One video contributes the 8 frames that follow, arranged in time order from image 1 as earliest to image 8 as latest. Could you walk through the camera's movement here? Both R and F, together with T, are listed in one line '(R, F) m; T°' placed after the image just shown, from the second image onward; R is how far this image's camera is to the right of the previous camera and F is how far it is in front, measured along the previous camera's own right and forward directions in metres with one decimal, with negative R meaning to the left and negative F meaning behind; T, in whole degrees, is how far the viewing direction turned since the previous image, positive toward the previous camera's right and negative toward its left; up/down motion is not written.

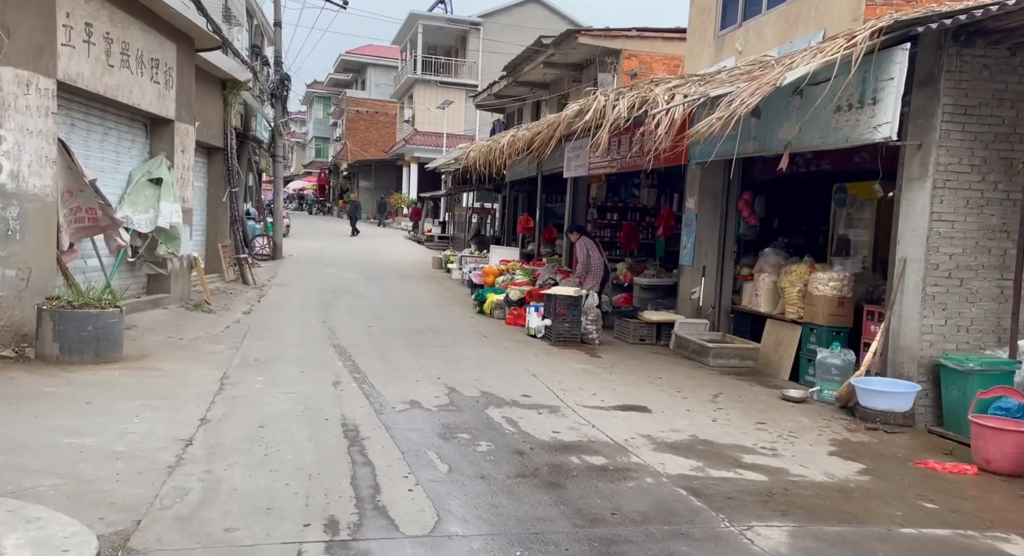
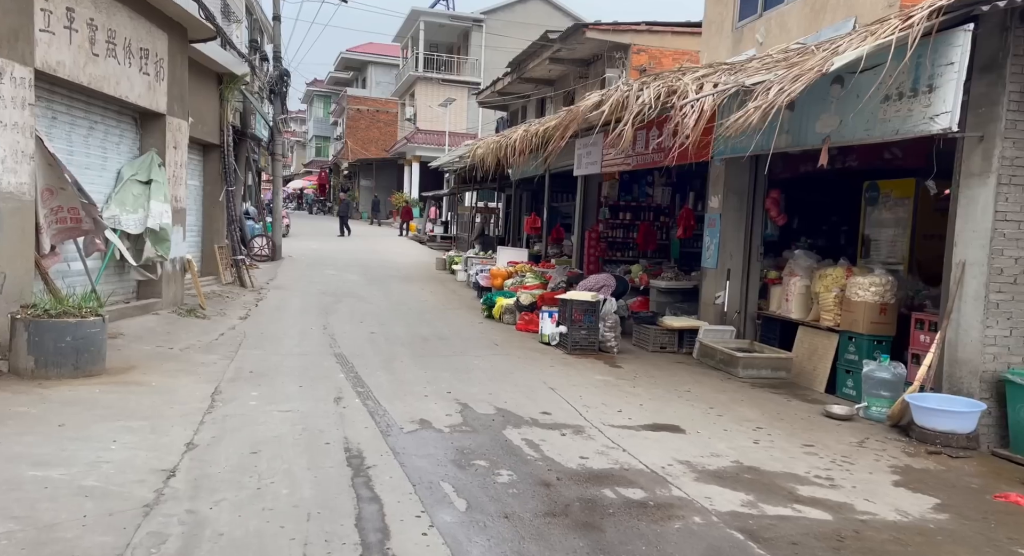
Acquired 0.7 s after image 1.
(-0.2, +0.7) m; 0°
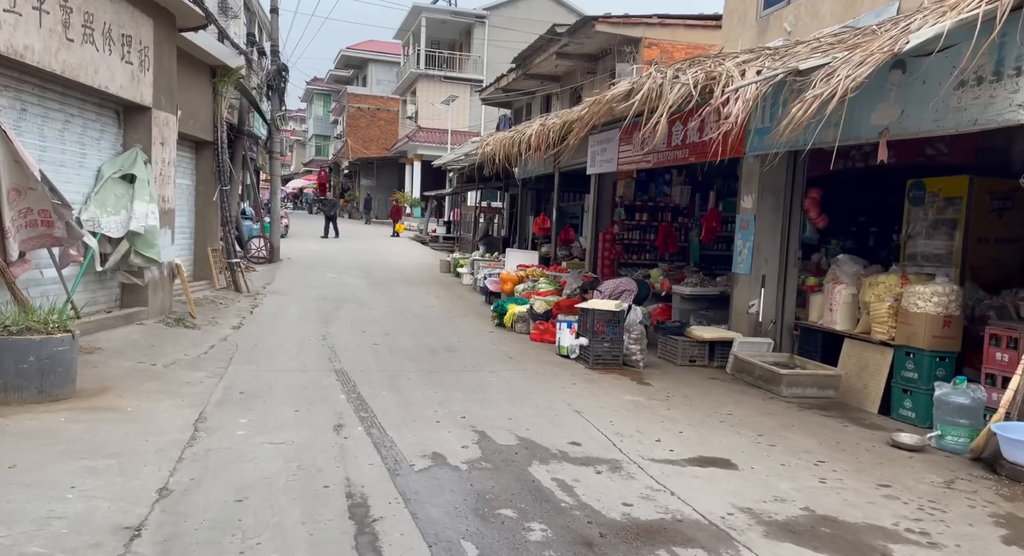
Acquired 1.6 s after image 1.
(-0.2, +0.9) m; 0°
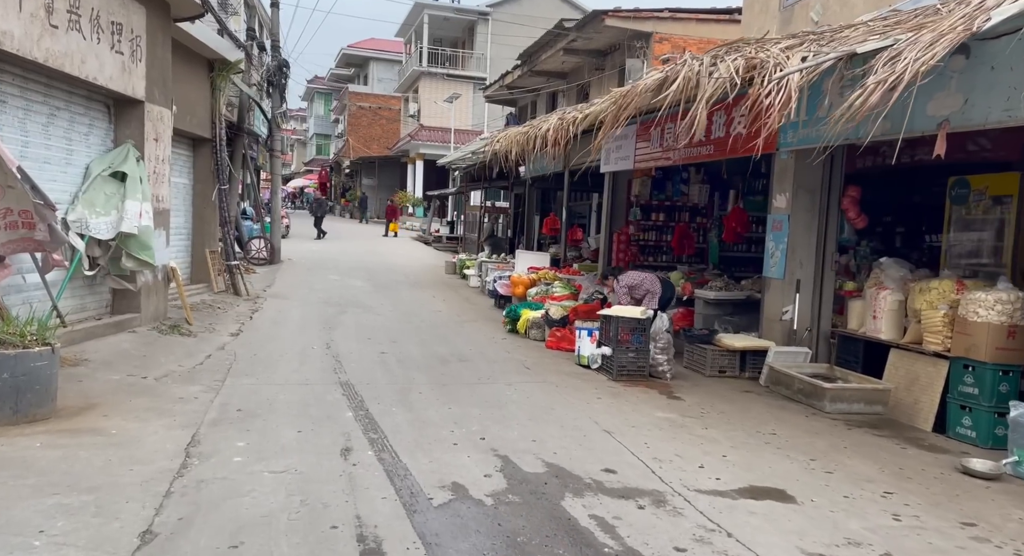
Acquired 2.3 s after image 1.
(-0.2, +0.6) m; 0°
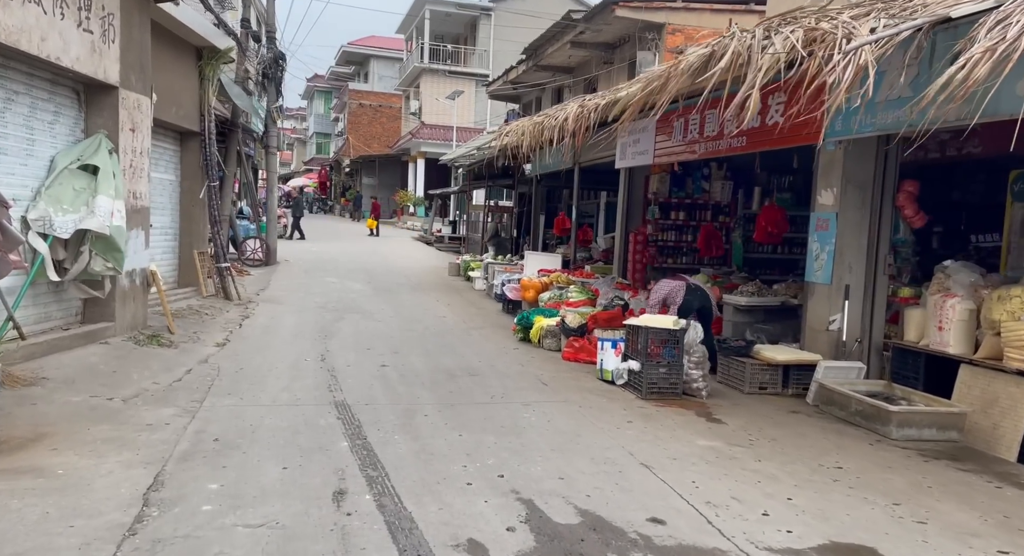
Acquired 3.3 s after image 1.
(-0.1, +0.9) m; 0°
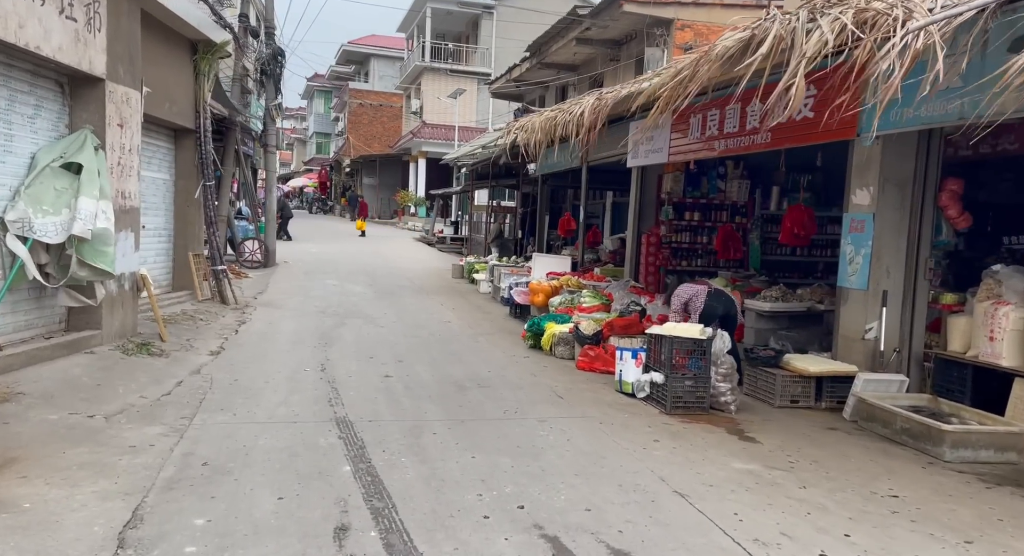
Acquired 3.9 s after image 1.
(-0.1, +0.5) m; 0°
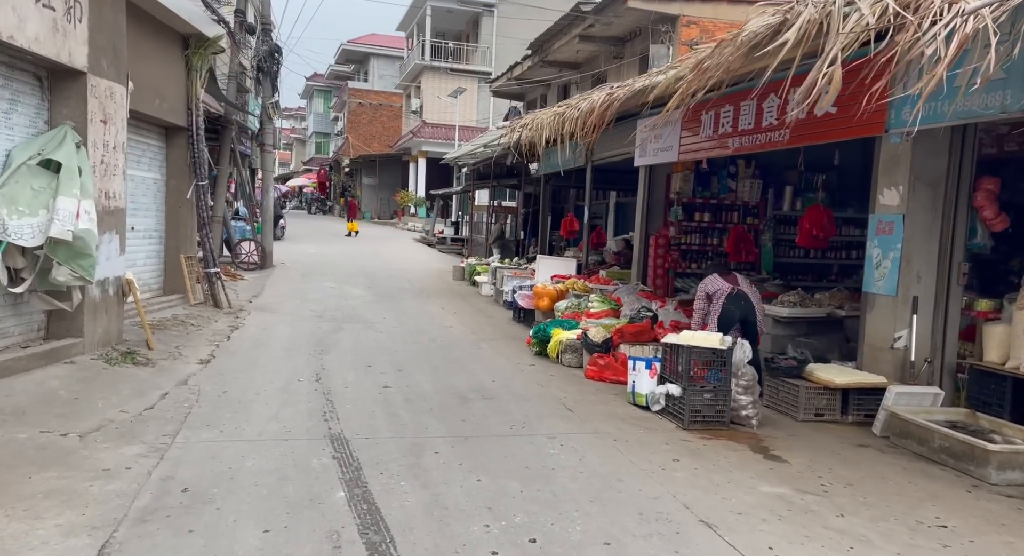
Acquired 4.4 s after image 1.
(-0.1, +0.5) m; 0°
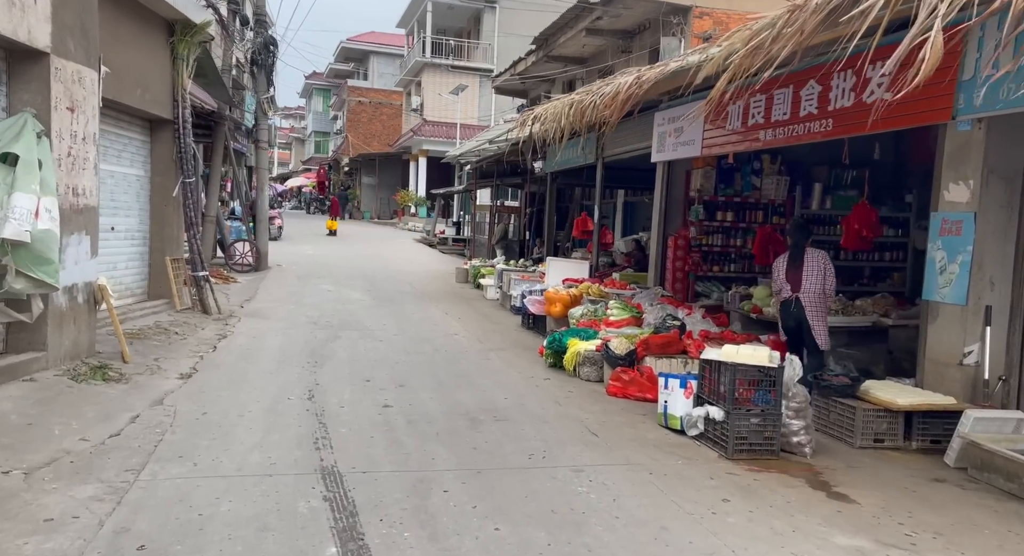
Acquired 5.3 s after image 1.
(-0.1, +0.8) m; 0°
